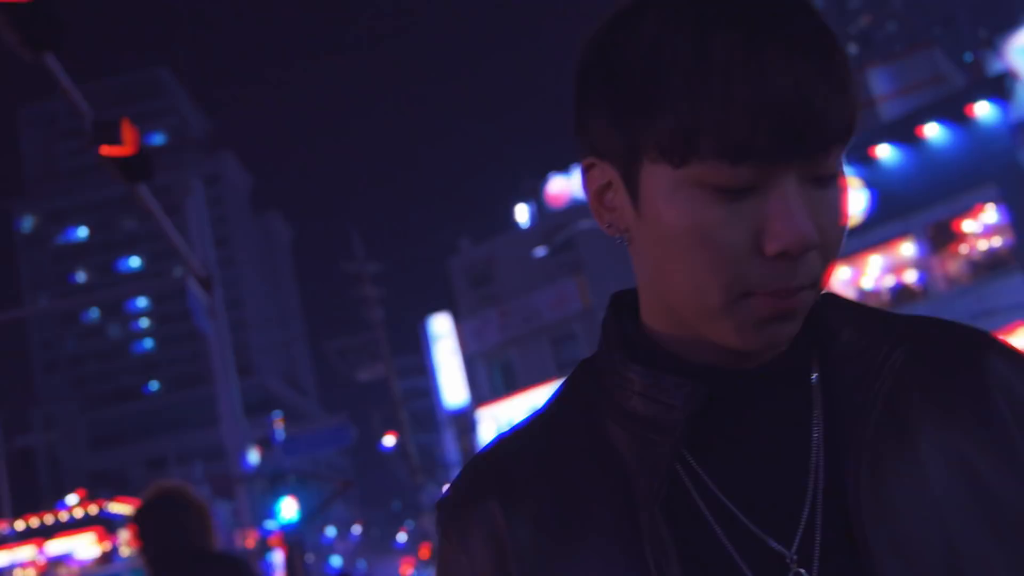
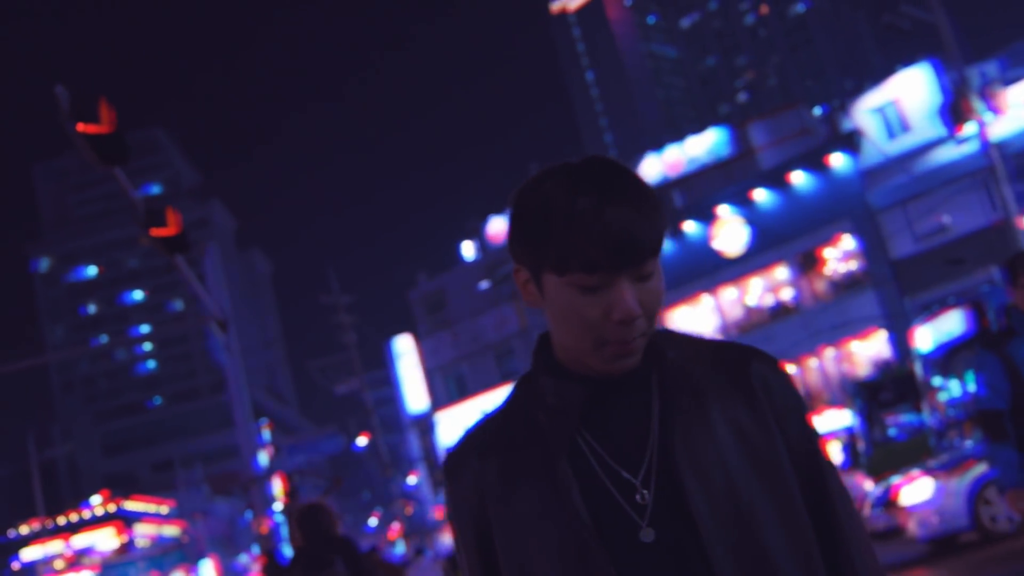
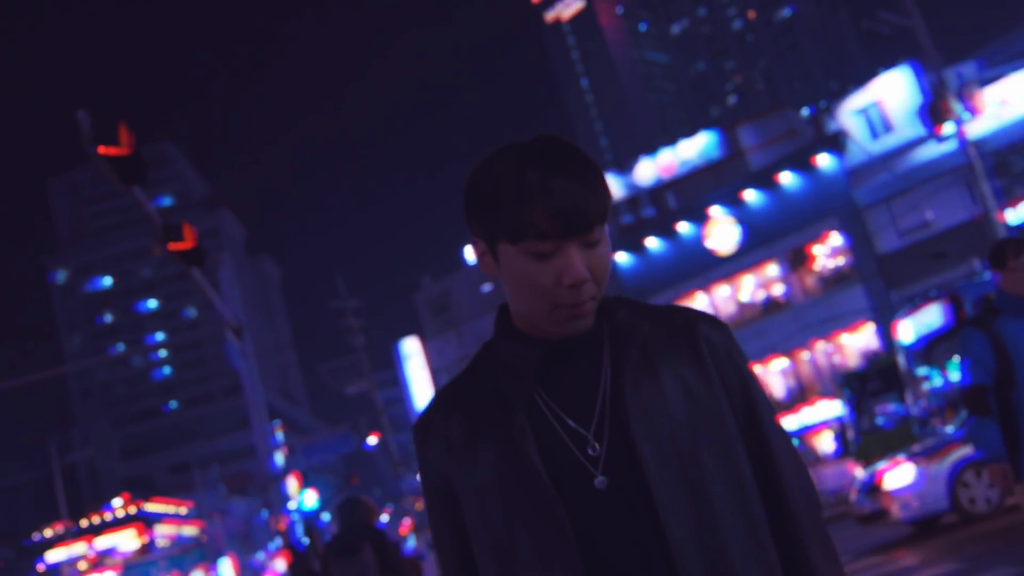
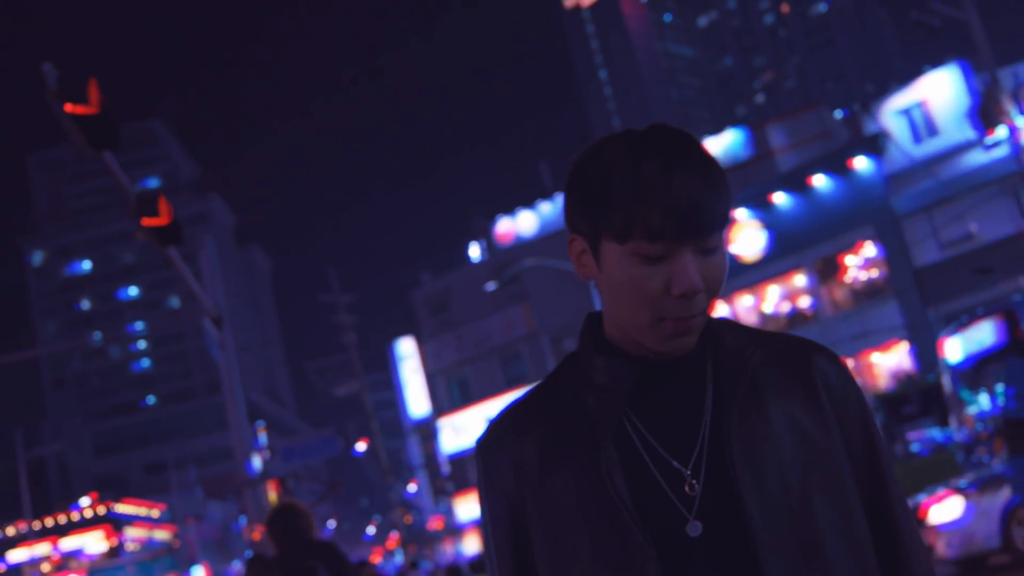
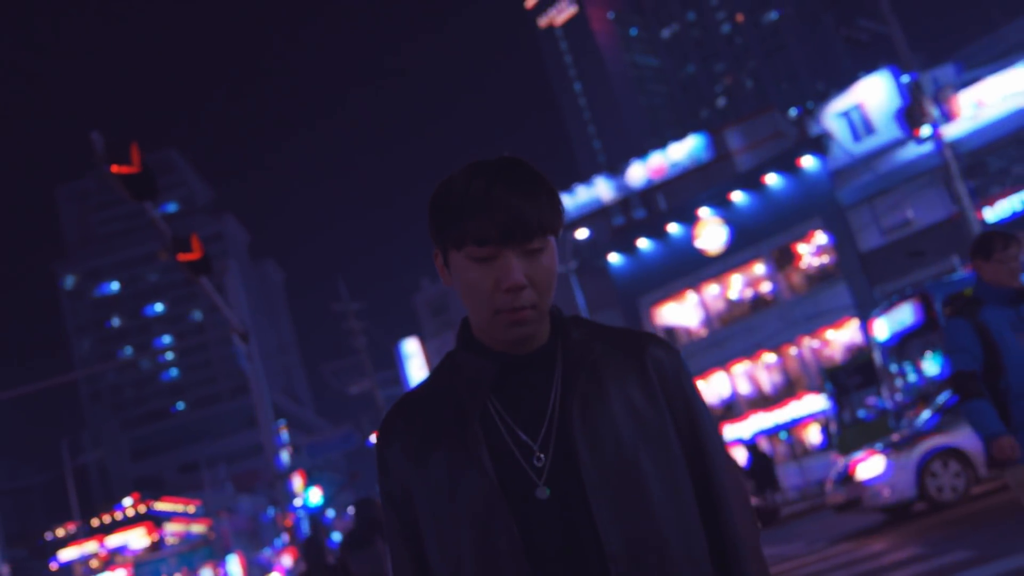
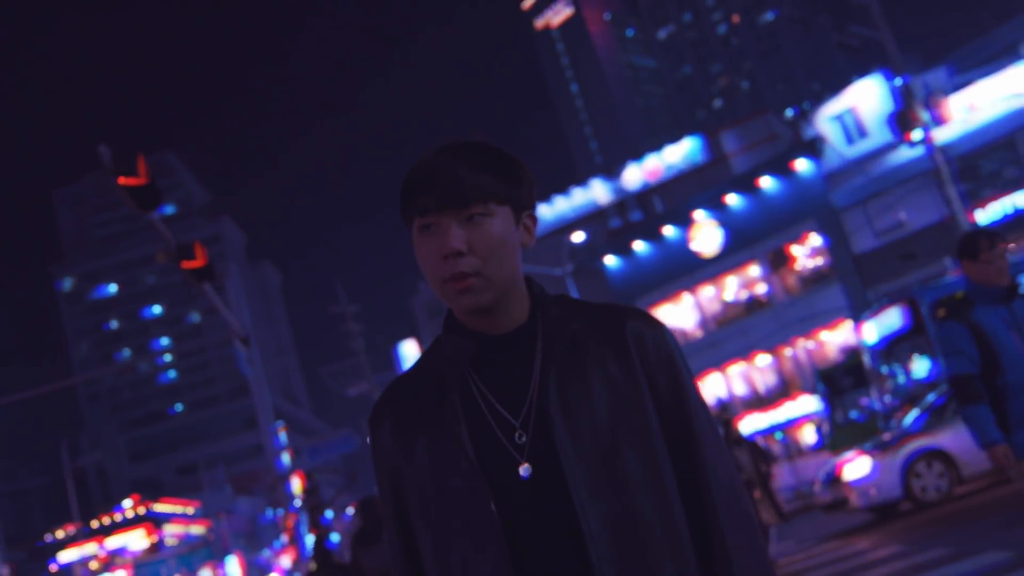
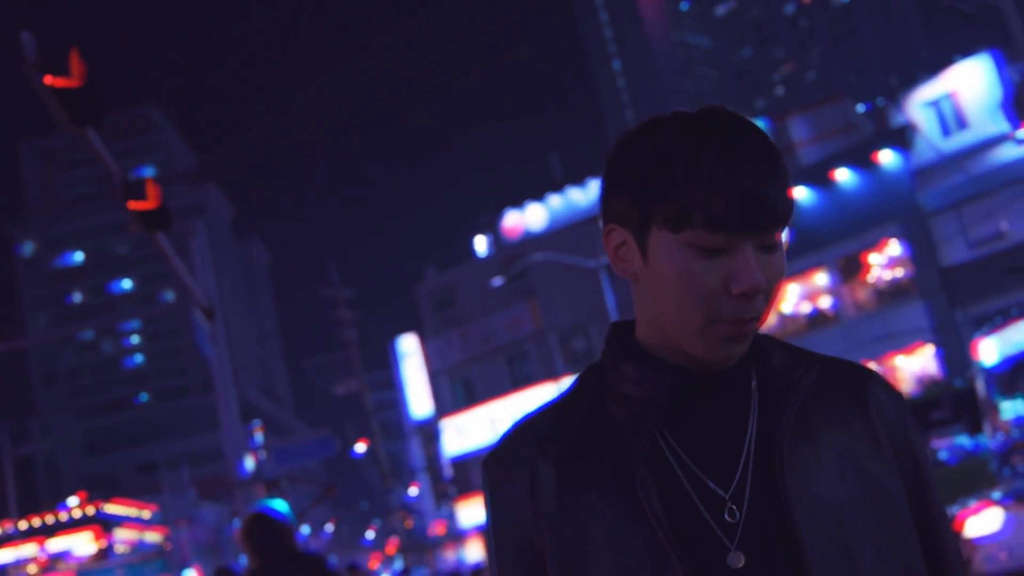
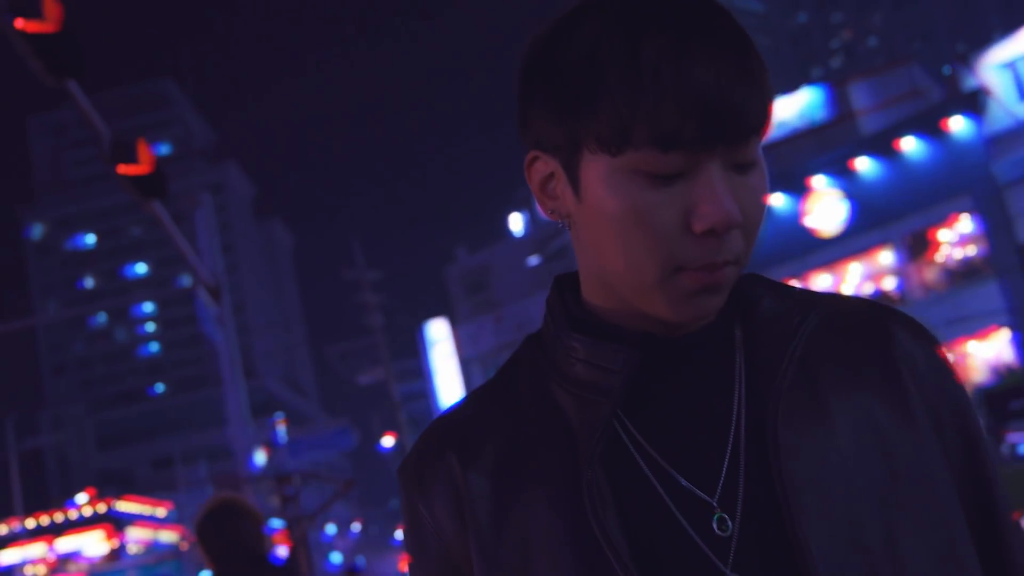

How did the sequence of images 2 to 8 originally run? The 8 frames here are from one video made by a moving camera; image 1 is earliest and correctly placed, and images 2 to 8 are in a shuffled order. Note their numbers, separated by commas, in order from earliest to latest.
8, 7, 4, 2, 3, 5, 6
